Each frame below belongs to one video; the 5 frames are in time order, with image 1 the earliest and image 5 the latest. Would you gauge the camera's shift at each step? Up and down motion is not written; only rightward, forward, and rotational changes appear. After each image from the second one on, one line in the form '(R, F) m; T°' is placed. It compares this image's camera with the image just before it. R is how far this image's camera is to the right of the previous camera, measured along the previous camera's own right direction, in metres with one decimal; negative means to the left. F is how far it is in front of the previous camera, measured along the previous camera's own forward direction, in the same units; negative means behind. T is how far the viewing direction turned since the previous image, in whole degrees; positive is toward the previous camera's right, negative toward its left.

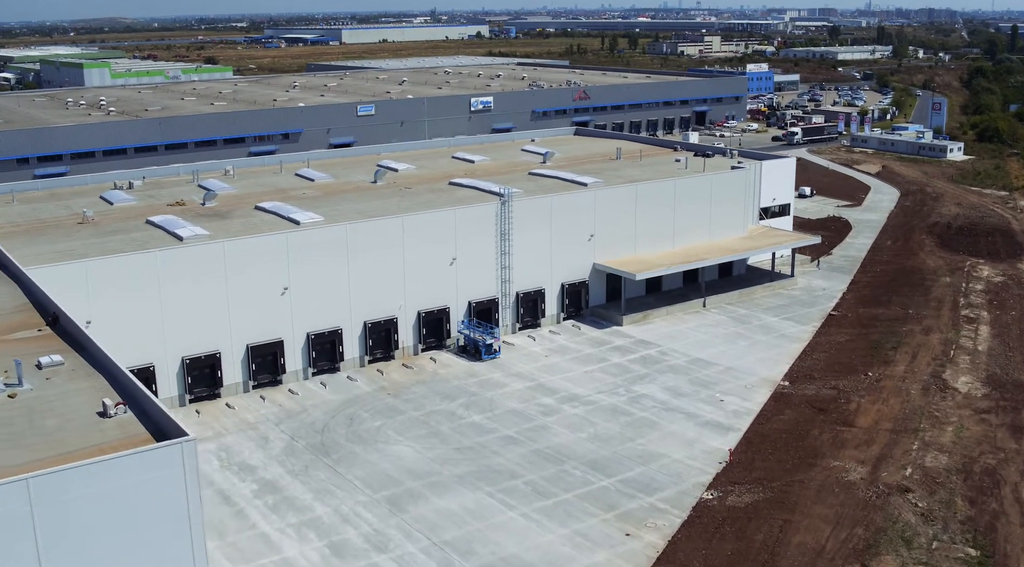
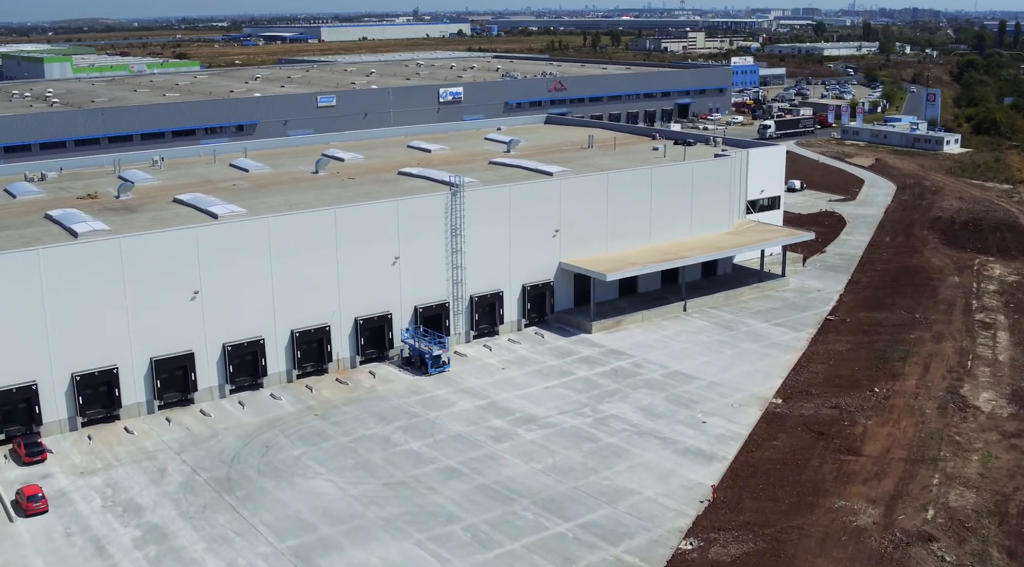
(+1.0, +4.8) m; +1°
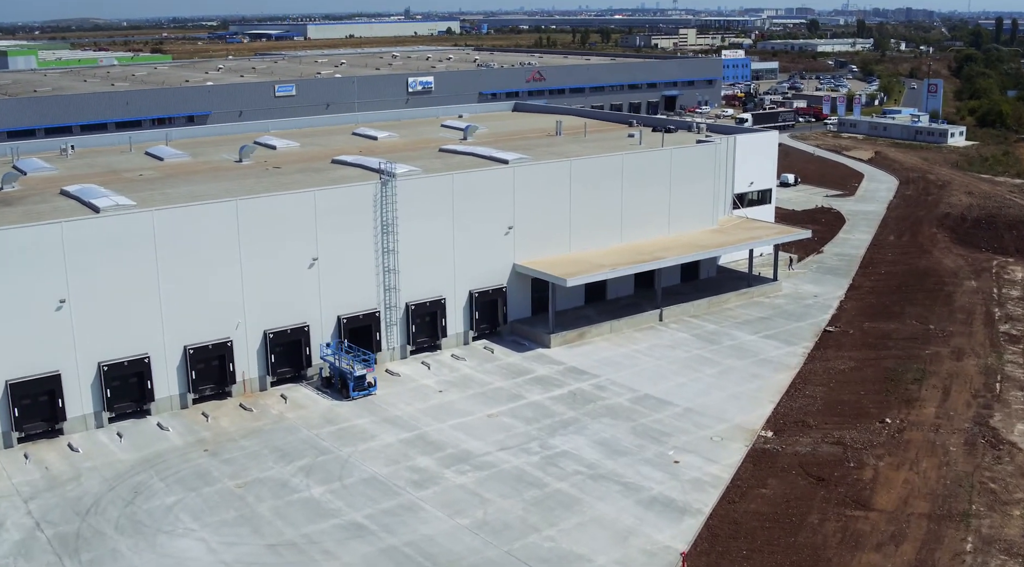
(+1.3, +5.1) m; 0°
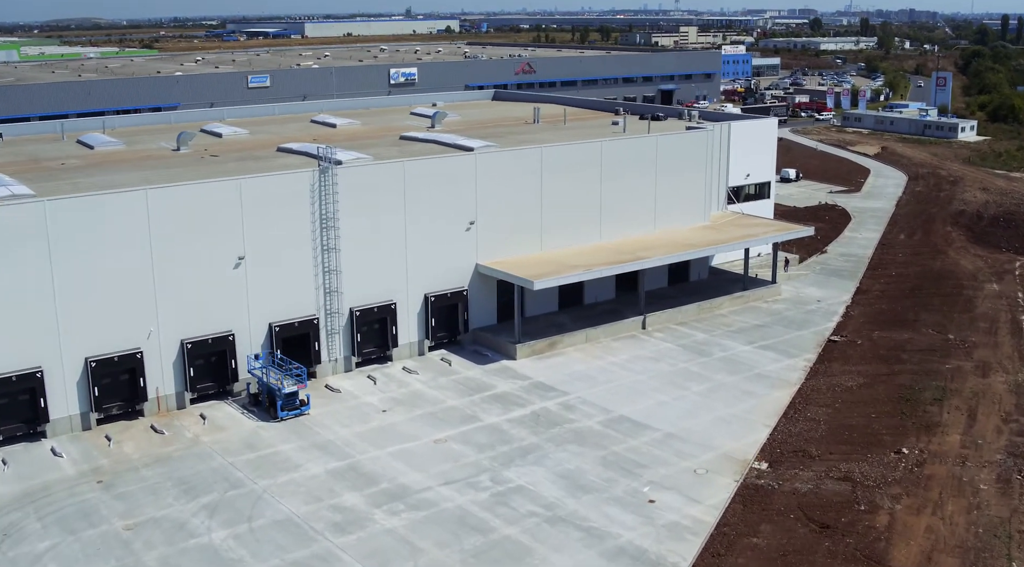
(+0.9, +3.6) m; 0°
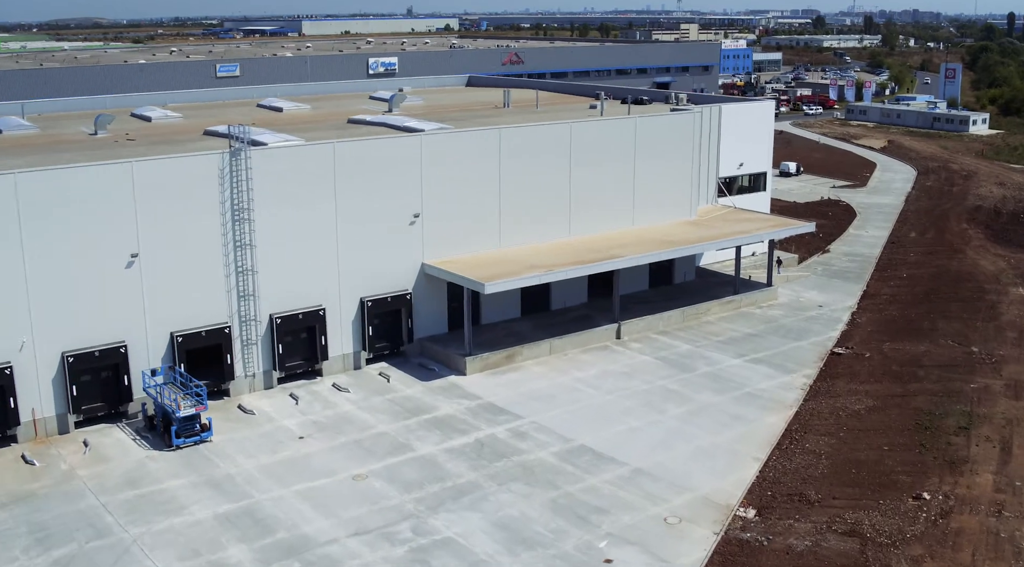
(+1.0, +3.7) m; 0°
